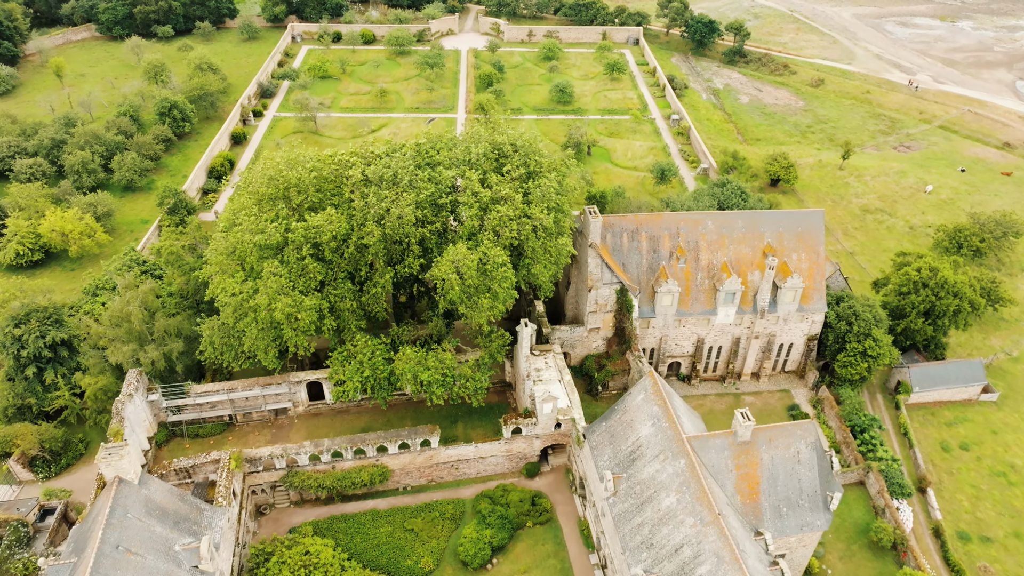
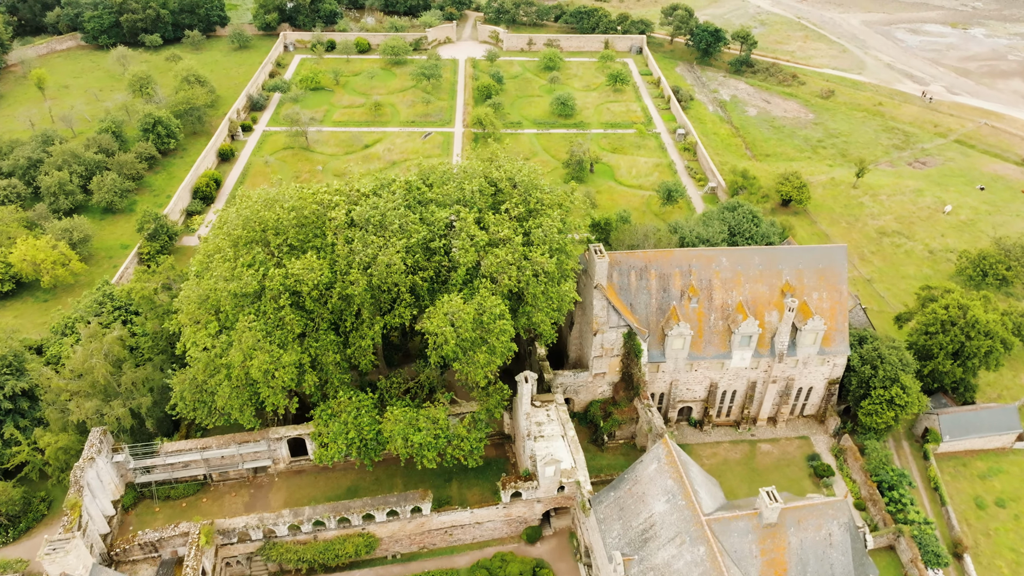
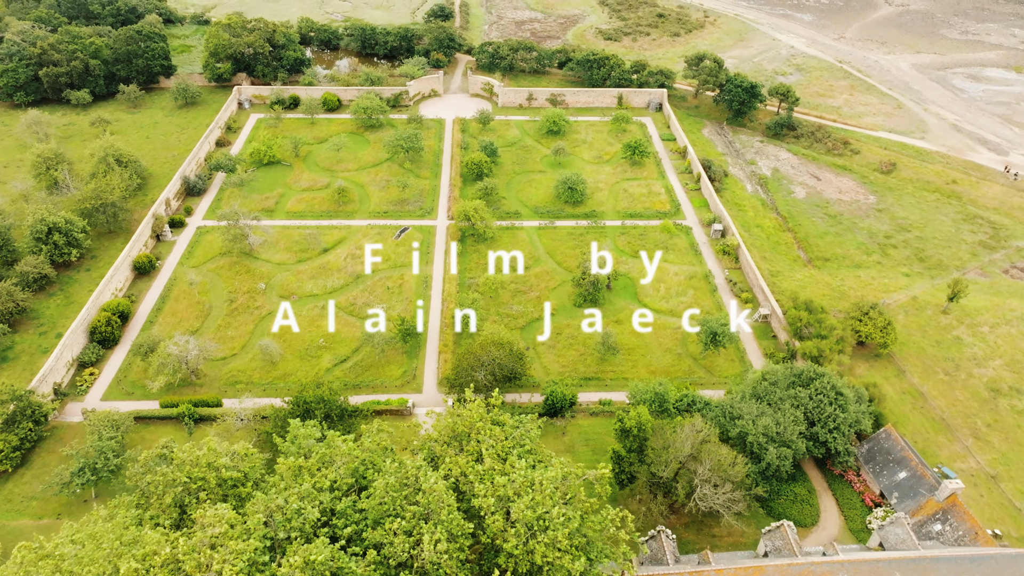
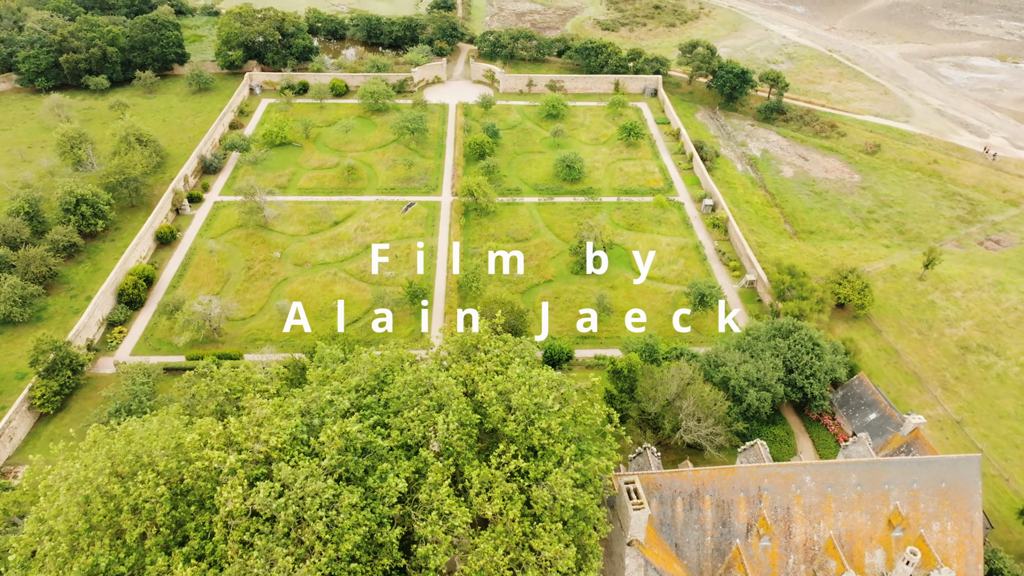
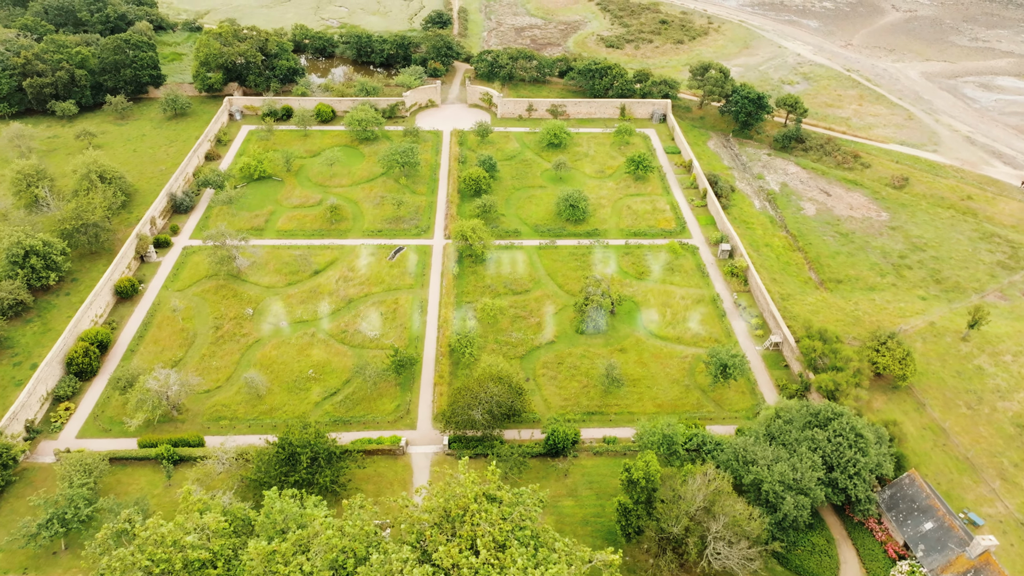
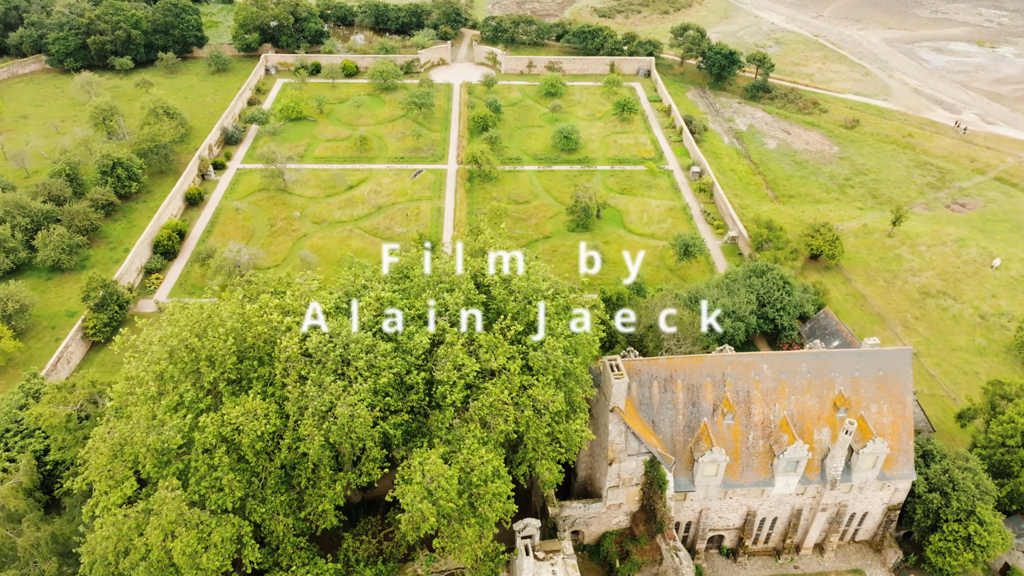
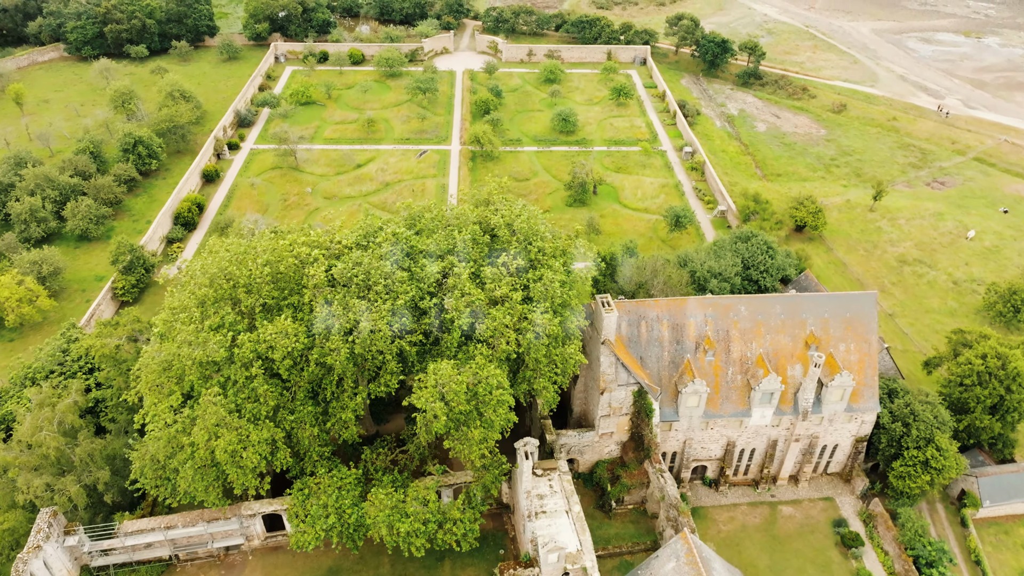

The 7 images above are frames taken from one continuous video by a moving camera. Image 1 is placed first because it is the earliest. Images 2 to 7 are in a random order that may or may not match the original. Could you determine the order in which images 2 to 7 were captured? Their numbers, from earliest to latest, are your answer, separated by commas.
2, 7, 6, 4, 3, 5
